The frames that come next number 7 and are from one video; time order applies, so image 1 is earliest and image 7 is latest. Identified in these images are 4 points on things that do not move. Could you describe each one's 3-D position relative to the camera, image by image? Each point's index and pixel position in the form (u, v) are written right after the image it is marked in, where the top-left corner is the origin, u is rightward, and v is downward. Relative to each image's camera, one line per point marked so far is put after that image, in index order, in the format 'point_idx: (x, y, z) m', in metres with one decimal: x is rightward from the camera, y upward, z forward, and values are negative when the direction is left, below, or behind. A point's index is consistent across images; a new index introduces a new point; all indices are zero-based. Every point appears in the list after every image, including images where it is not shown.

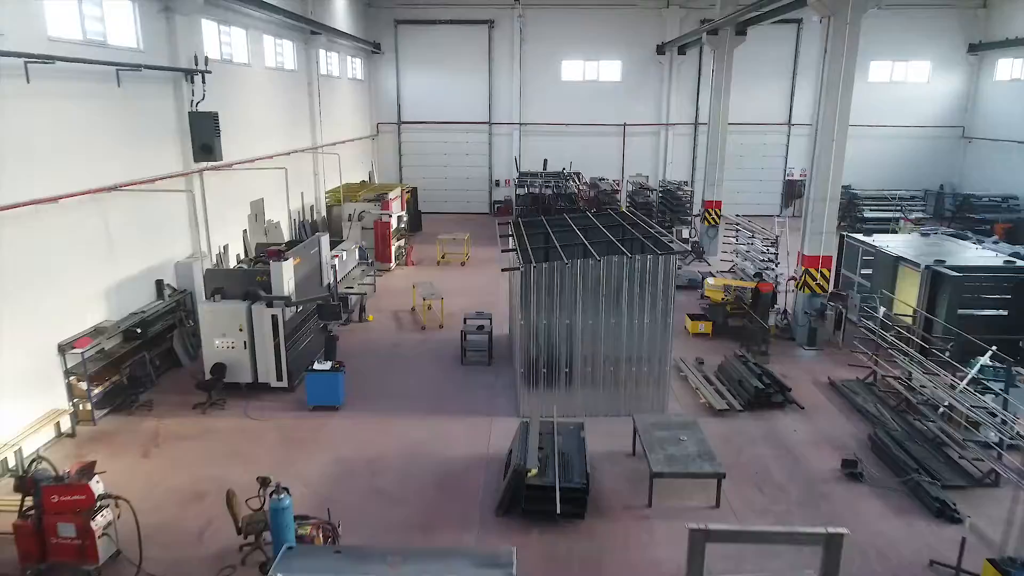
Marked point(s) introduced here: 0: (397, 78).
0: (-3.0, +5.5, +19.0) m
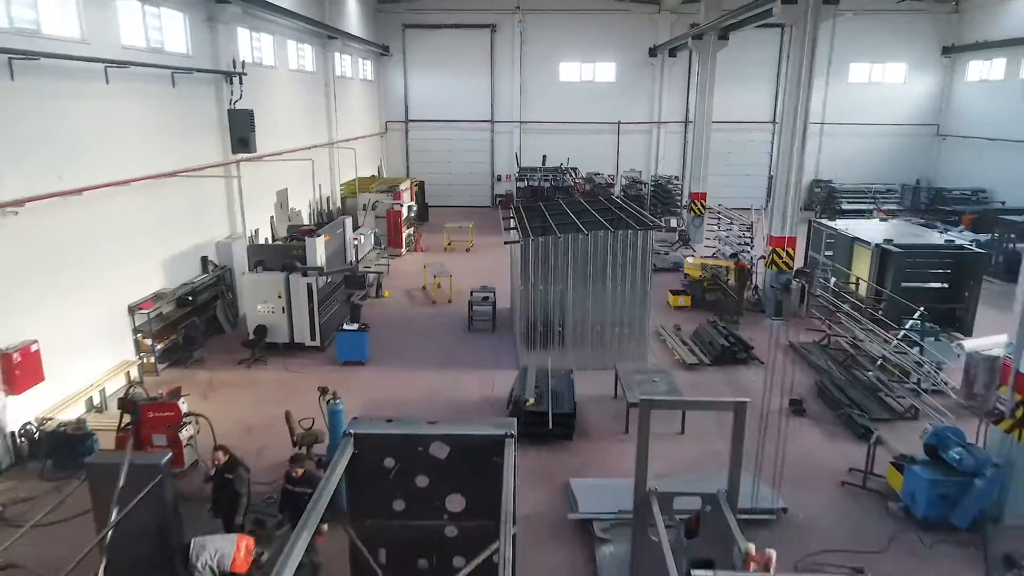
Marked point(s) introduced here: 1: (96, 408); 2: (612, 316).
0: (-3.0, +5.9, +20.3) m
1: (-4.4, -1.3, +7.6) m
2: (+1.2, -0.4, +8.9) m
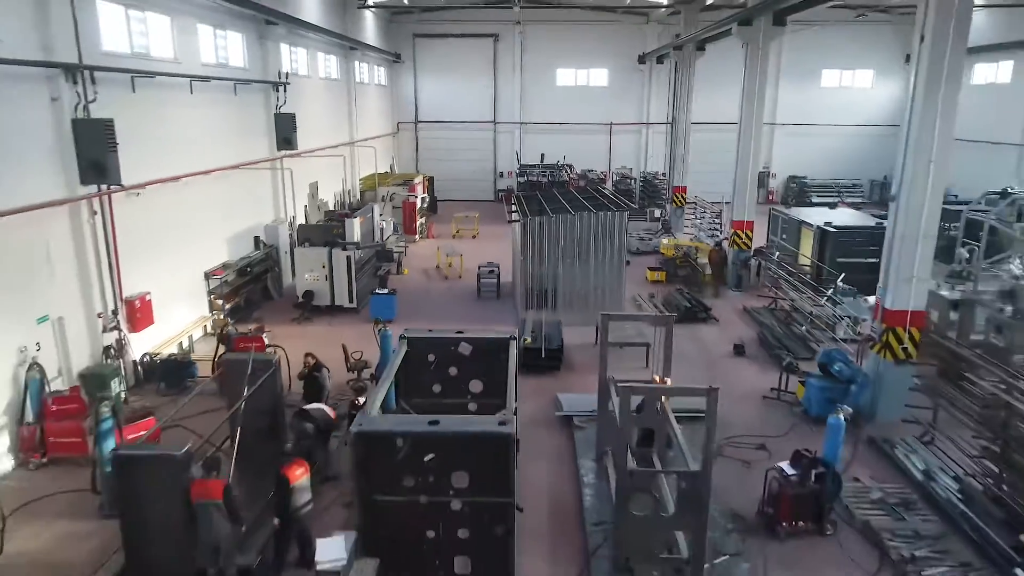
0: (-3.0, +6.3, +22.3) m
1: (-4.3, -0.8, +9.6) m
2: (+1.3, +0.1, +10.9) m
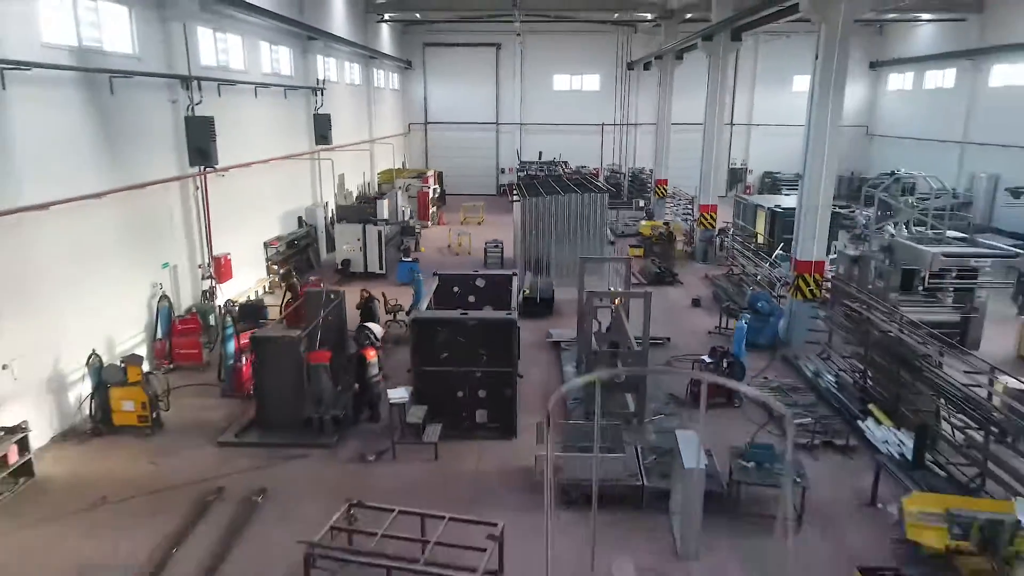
0: (-3.0, +6.8, +24.7) m
1: (-4.3, -0.3, +12.0) m
2: (+1.3, +0.6, +13.2) m
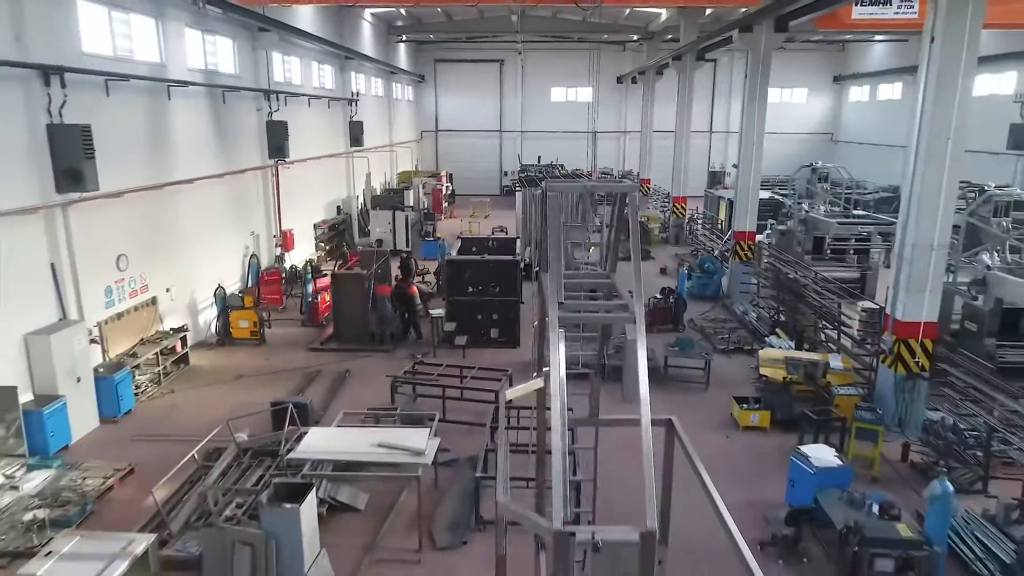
0: (-2.9, +7.2, +27.7) m
1: (-4.3, +0.3, +14.9) m
2: (+1.3, +1.2, +16.2) m
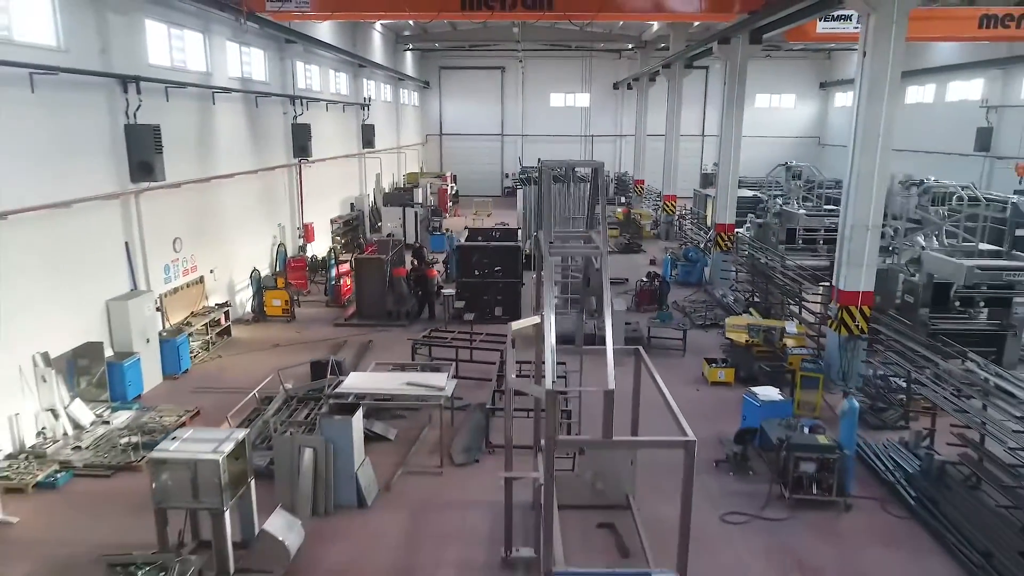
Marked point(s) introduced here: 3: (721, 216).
0: (-2.8, +7.4, +29.1) m
1: (-4.2, +0.6, +16.2) m
2: (+1.4, +1.4, +17.5) m
3: (+4.0, +1.4, +13.7) m
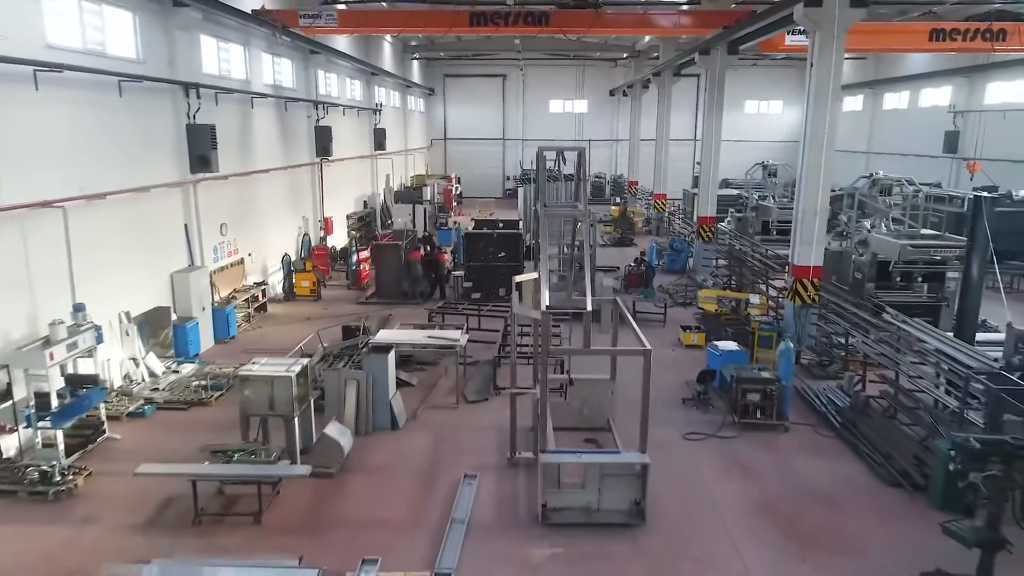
0: (-2.8, +7.5, +30.6) m
1: (-4.2, +0.8, +17.6) m
2: (+1.4, +1.7, +18.9) m
3: (+4.0, +1.6, +15.2) m
